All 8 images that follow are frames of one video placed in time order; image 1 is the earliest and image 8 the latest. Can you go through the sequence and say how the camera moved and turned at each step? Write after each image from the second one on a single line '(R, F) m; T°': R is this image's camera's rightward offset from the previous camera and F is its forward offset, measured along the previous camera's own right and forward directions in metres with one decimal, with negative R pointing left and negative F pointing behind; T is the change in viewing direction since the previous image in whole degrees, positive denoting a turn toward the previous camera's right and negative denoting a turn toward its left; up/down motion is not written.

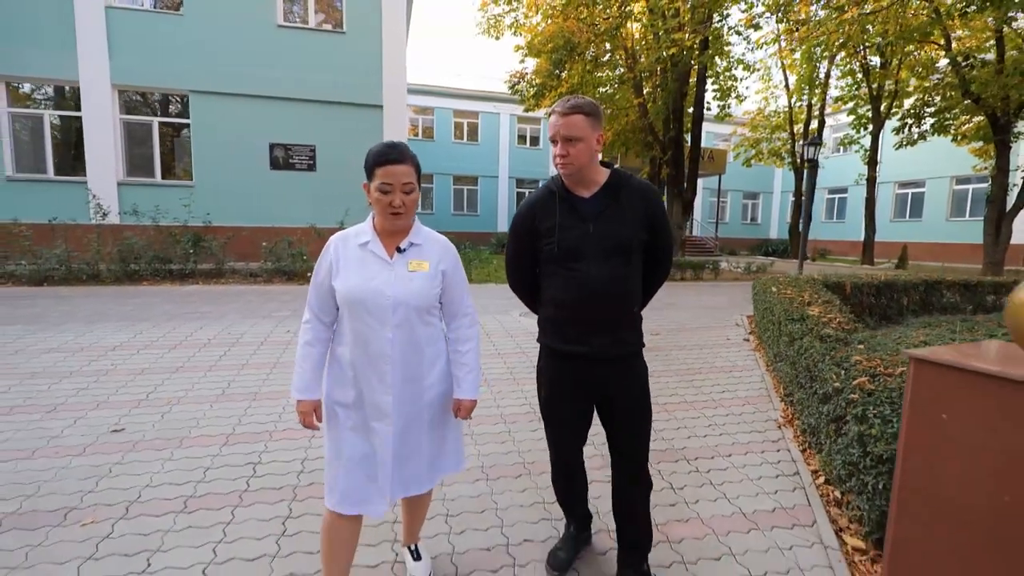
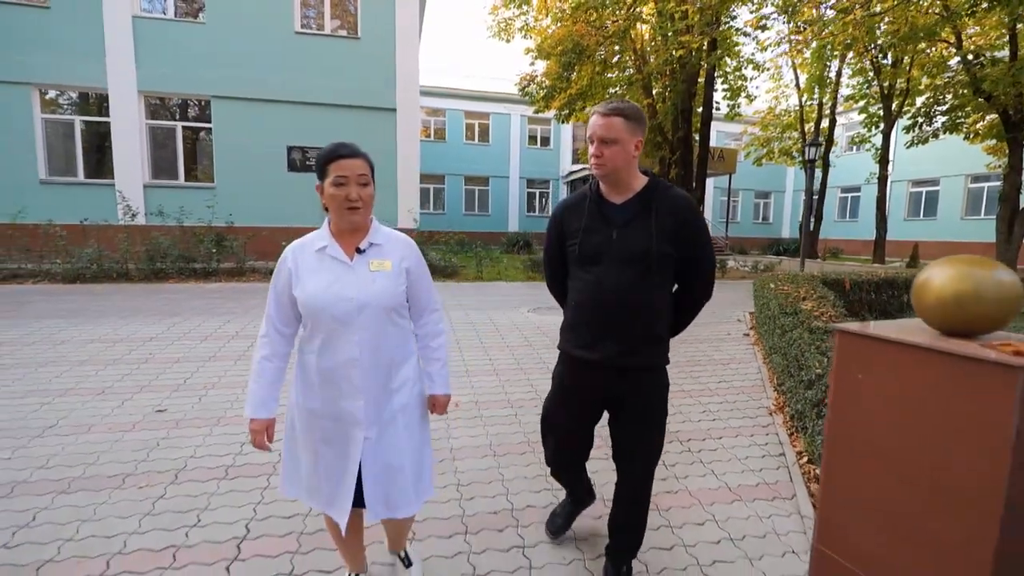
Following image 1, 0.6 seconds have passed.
(0.0, -0.3) m; -1°
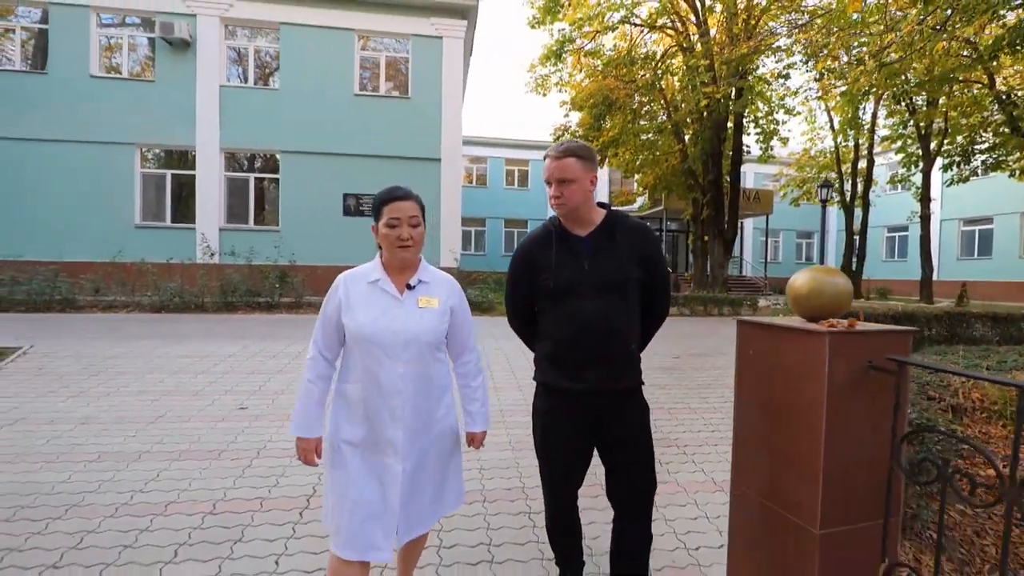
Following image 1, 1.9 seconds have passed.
(+0.2, -0.7) m; -4°
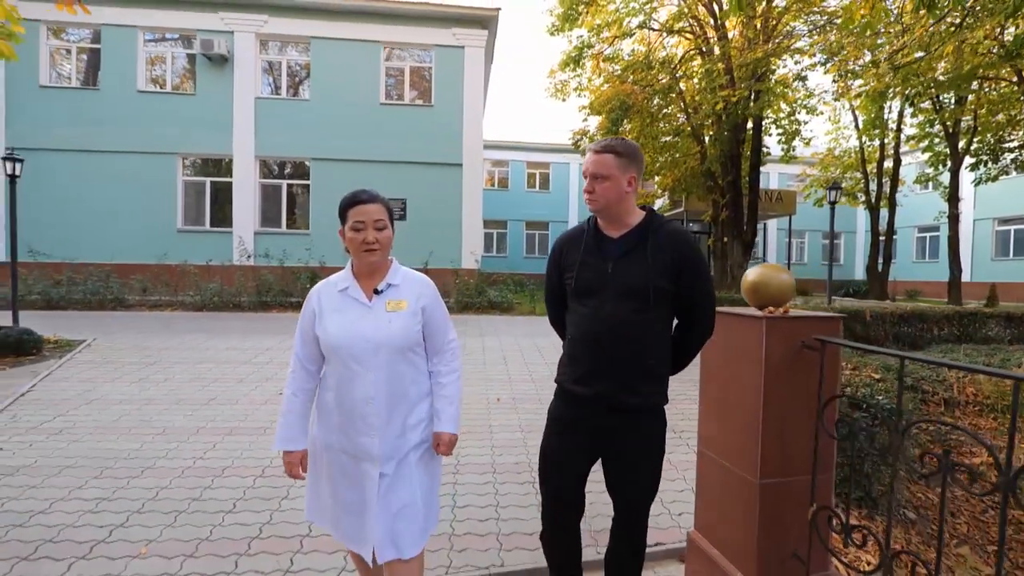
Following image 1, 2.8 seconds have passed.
(+0.1, -0.5) m; -2°
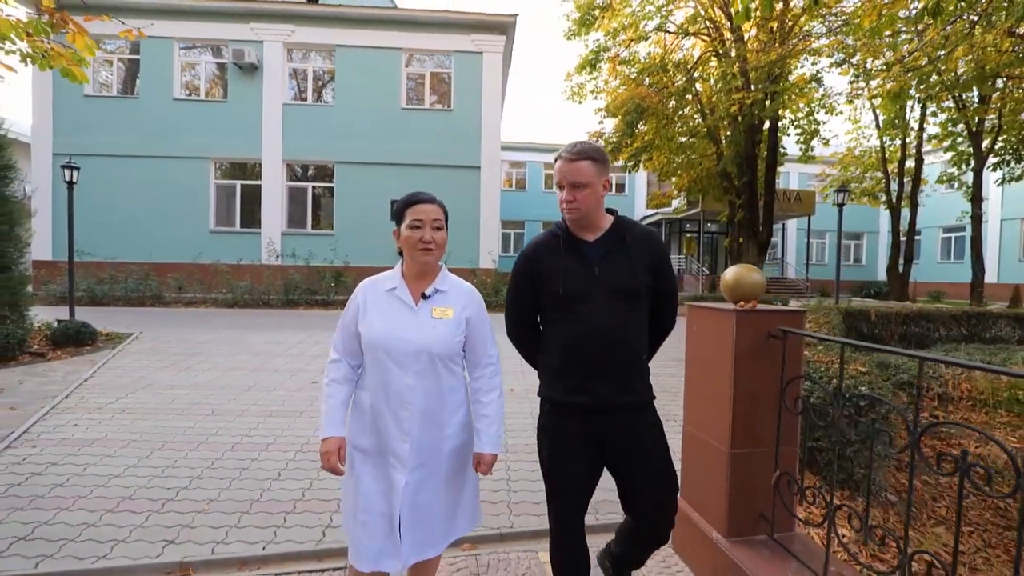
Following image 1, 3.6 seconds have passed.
(+0.1, -0.4) m; -2°
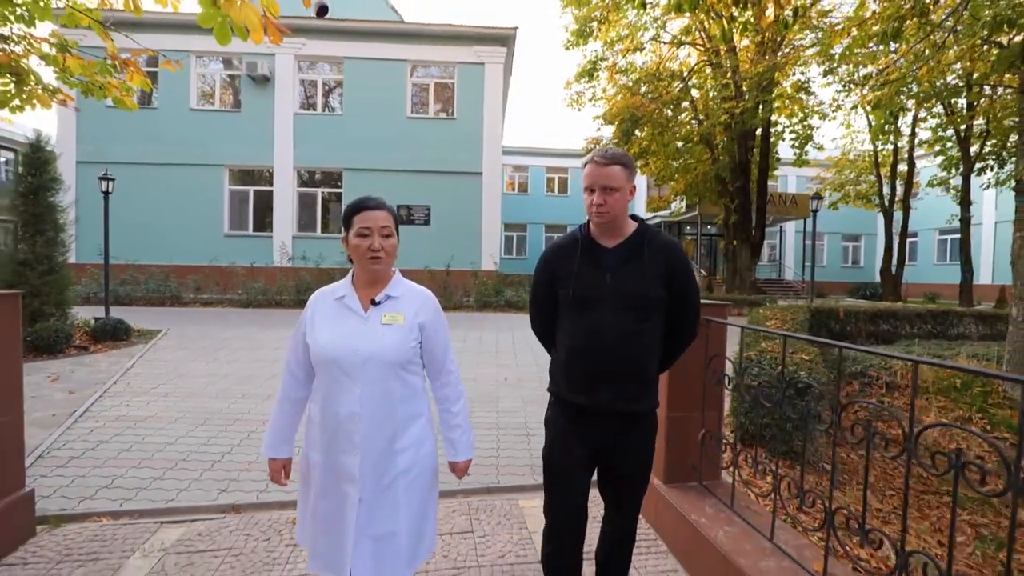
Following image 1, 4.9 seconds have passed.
(+0.1, -0.7) m; 0°
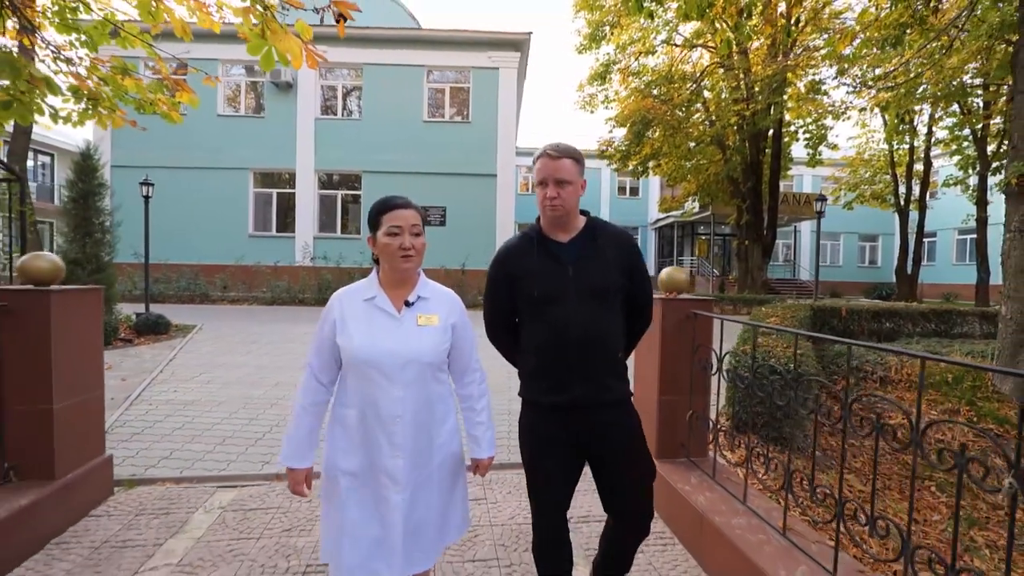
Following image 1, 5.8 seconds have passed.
(0.0, -0.4) m; -1°
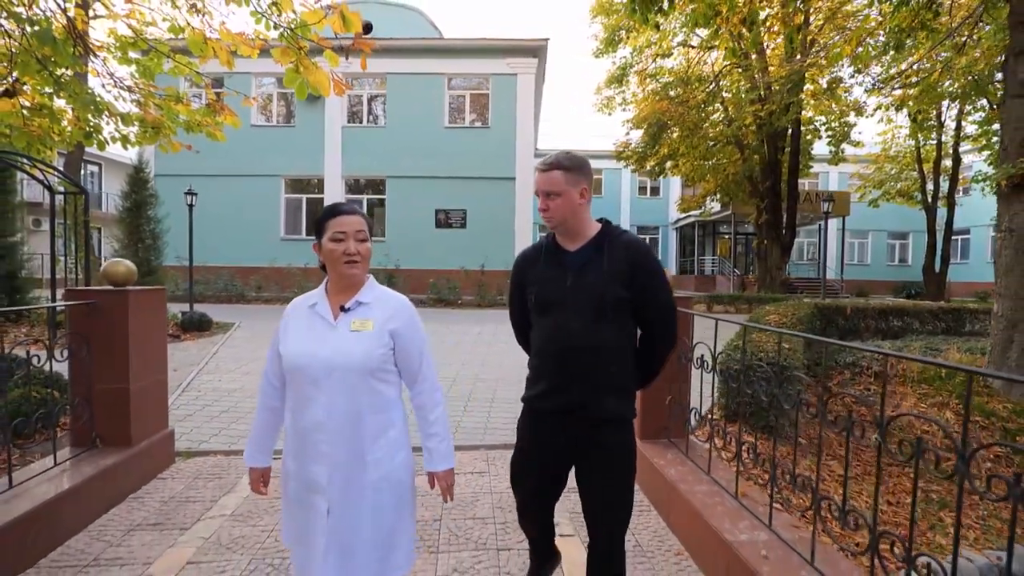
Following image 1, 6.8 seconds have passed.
(+0.2, -0.5) m; -3°
